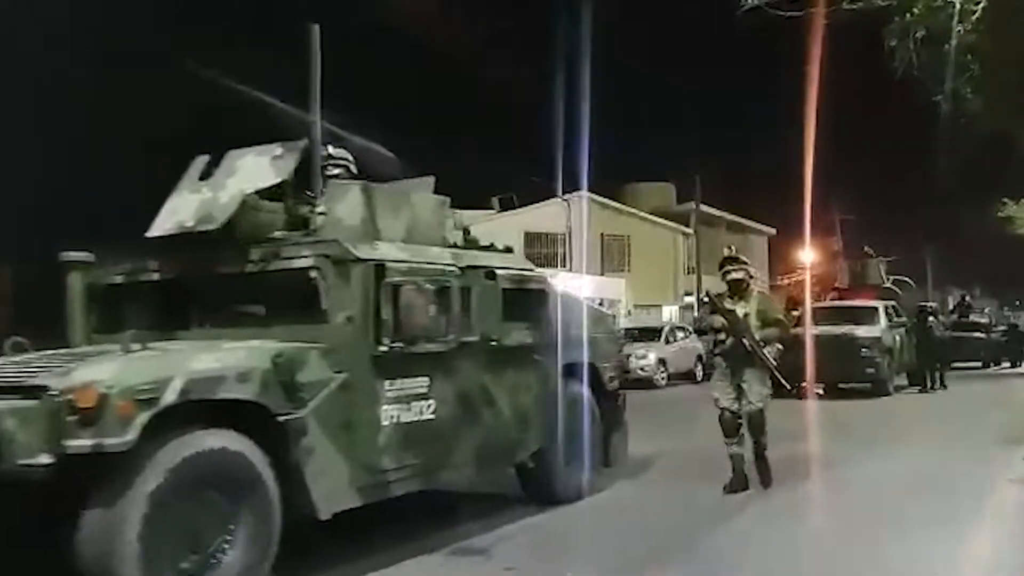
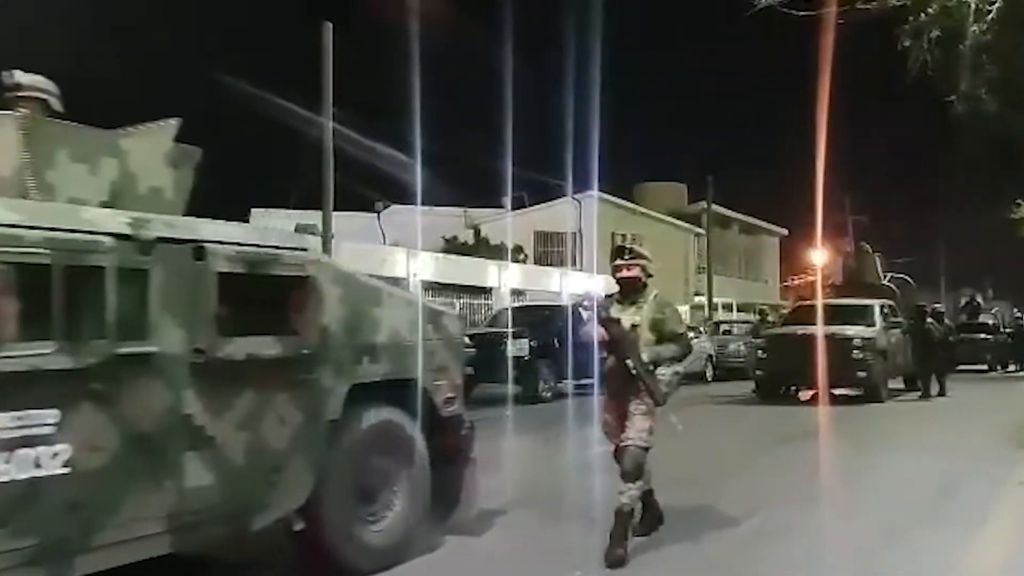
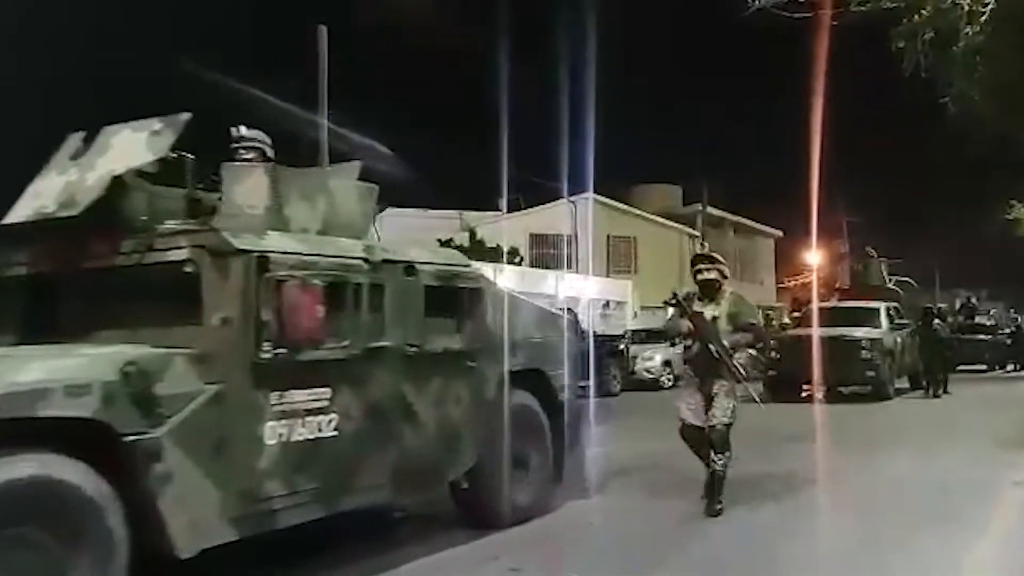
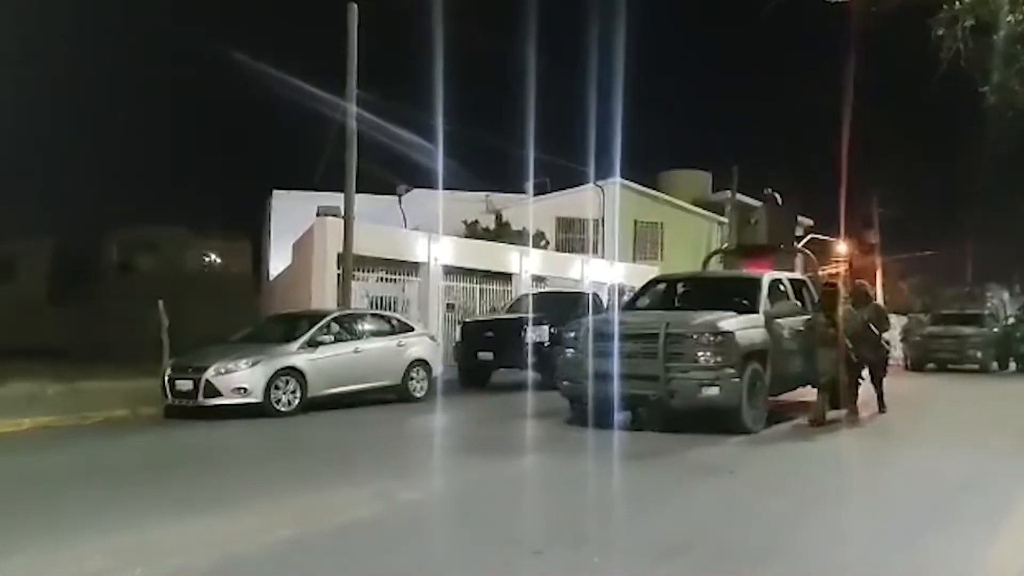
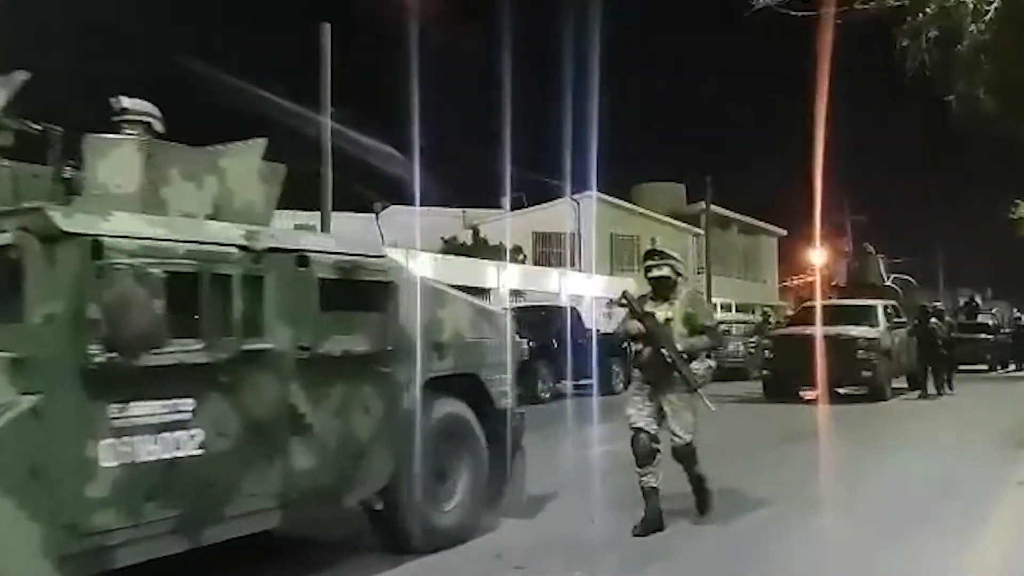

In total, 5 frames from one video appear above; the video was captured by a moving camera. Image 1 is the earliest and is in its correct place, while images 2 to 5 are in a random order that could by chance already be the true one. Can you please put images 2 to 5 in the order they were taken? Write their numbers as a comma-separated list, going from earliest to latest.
3, 5, 2, 4
